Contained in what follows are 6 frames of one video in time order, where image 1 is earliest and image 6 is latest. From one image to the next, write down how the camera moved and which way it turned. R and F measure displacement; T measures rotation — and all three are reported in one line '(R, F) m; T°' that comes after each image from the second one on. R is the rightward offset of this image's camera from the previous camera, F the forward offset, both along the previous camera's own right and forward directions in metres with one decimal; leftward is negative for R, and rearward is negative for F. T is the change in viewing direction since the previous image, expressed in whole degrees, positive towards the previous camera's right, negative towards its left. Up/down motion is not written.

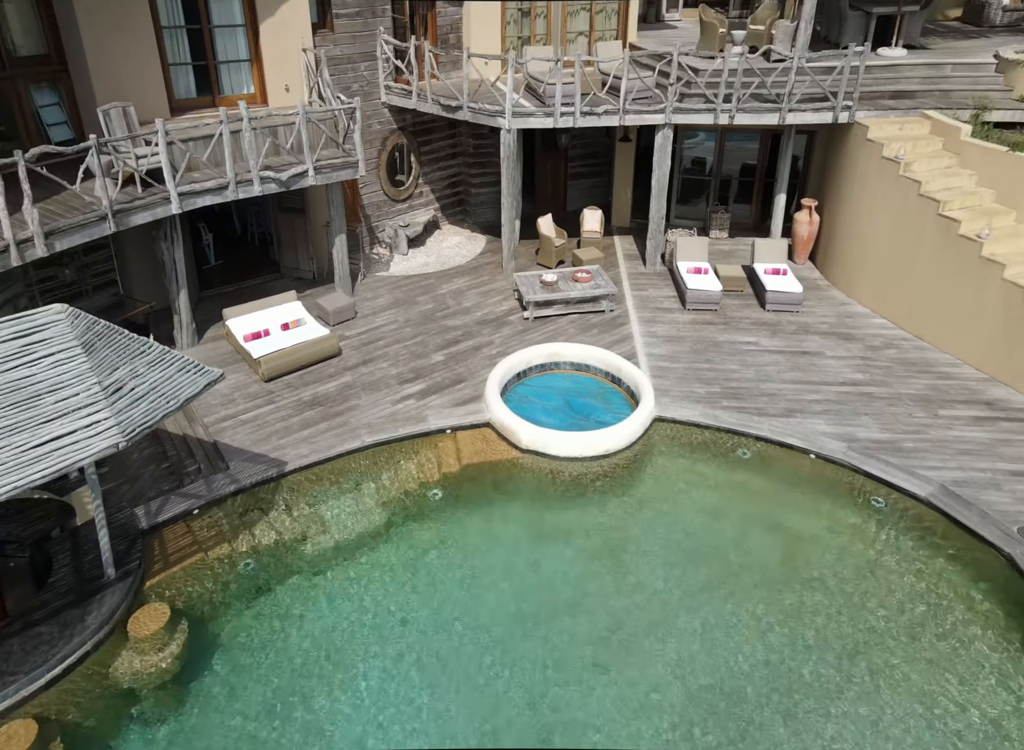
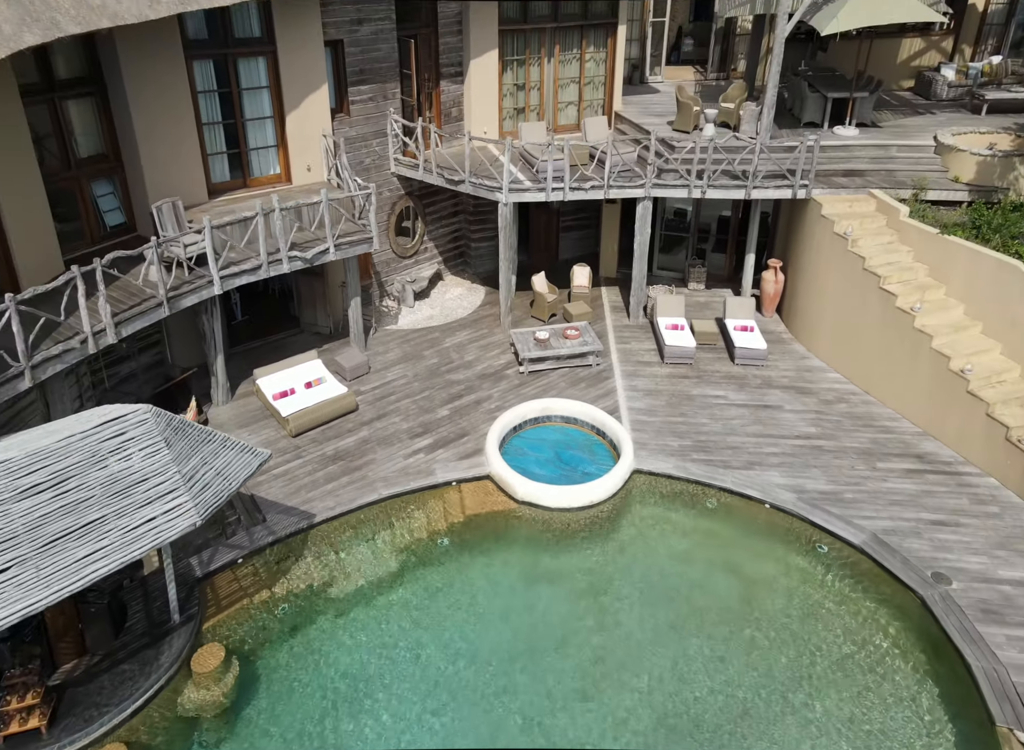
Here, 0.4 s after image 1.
(-0.1, -1.5) m; 0°
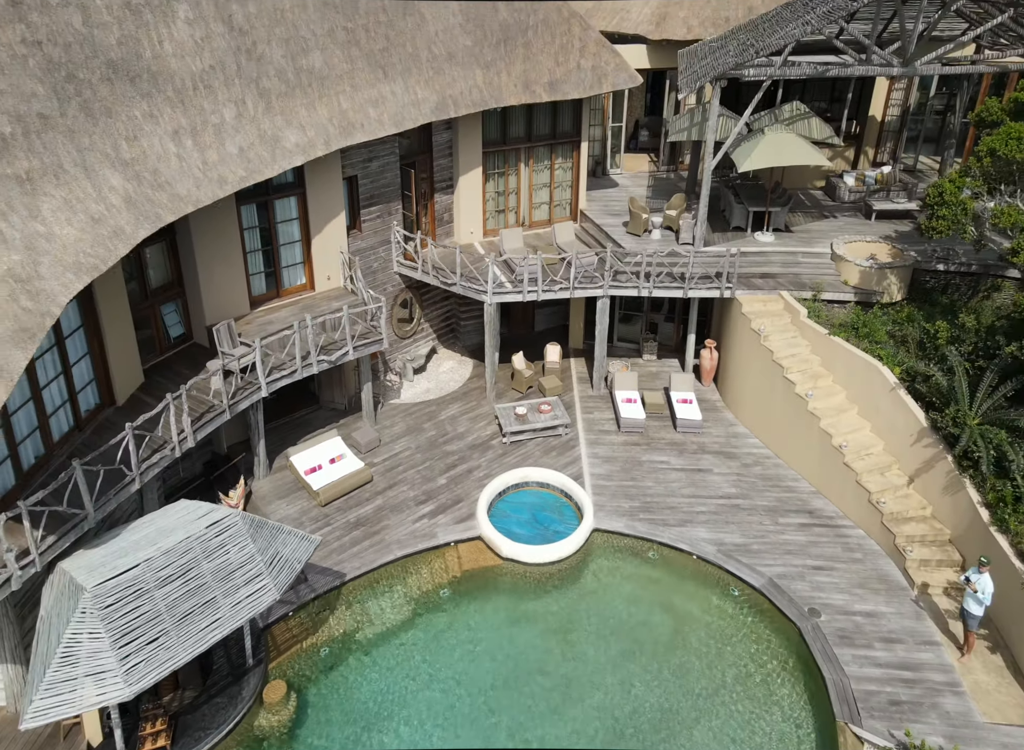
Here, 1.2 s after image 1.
(-0.2, -3.2) m; +2°
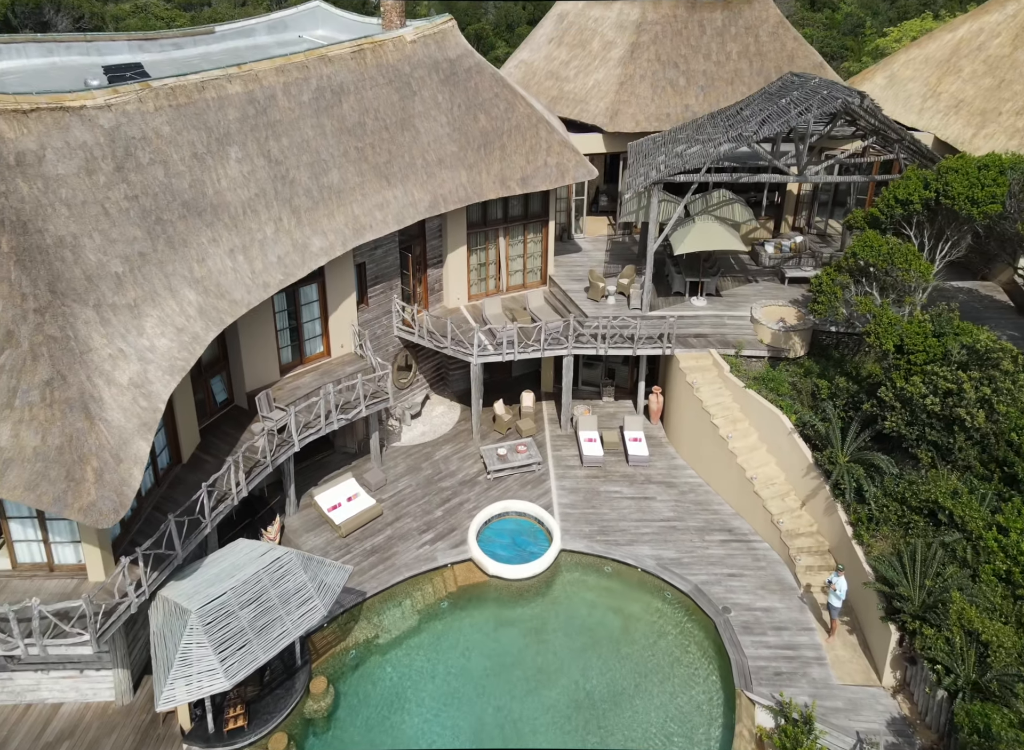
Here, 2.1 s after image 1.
(-0.2, -3.8) m; +2°
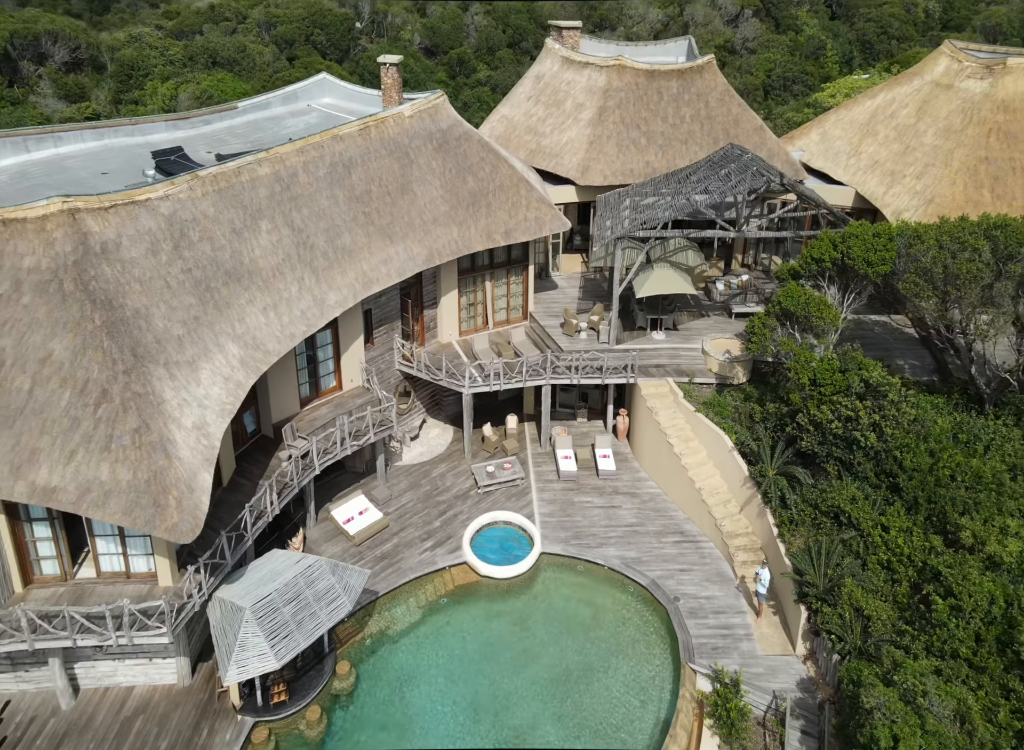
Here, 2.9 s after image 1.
(-0.1, -3.4) m; +1°
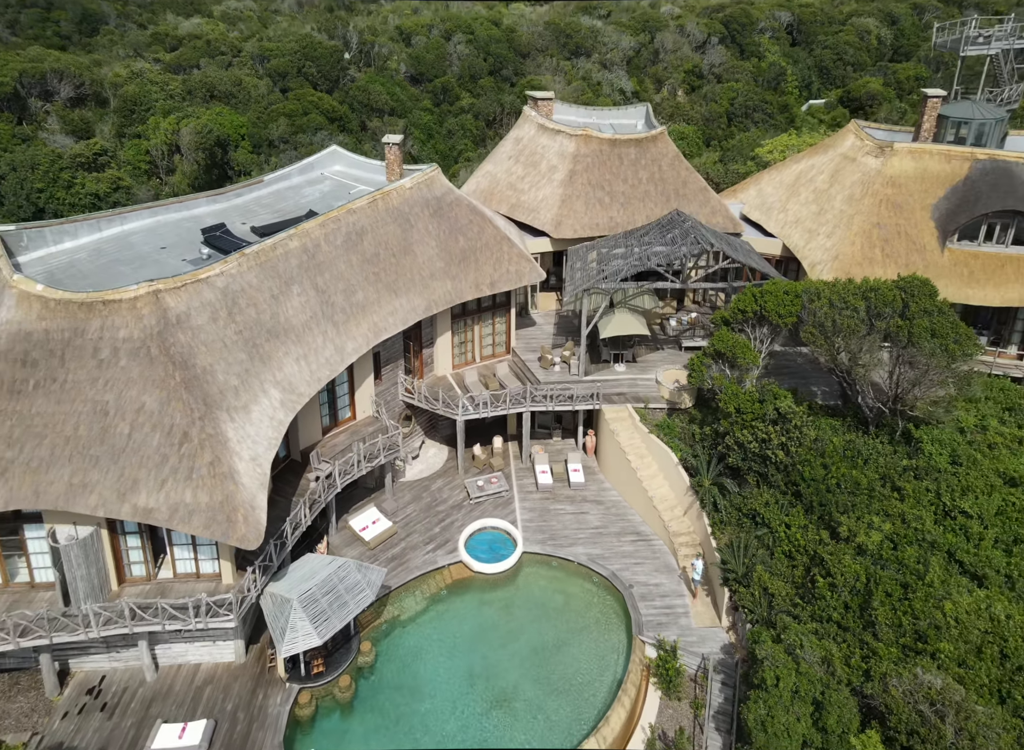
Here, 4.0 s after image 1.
(0.0, -4.8) m; +1°
